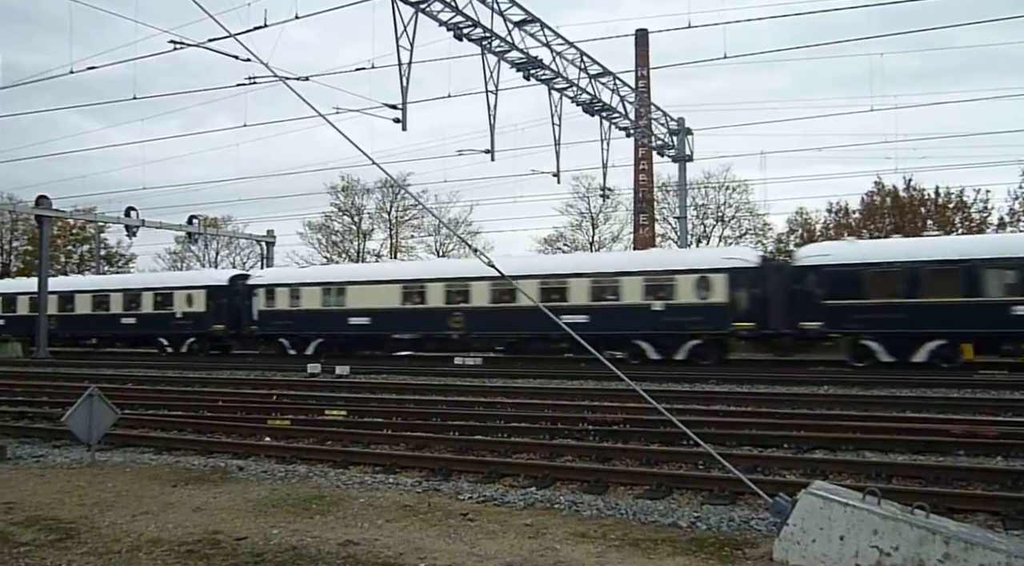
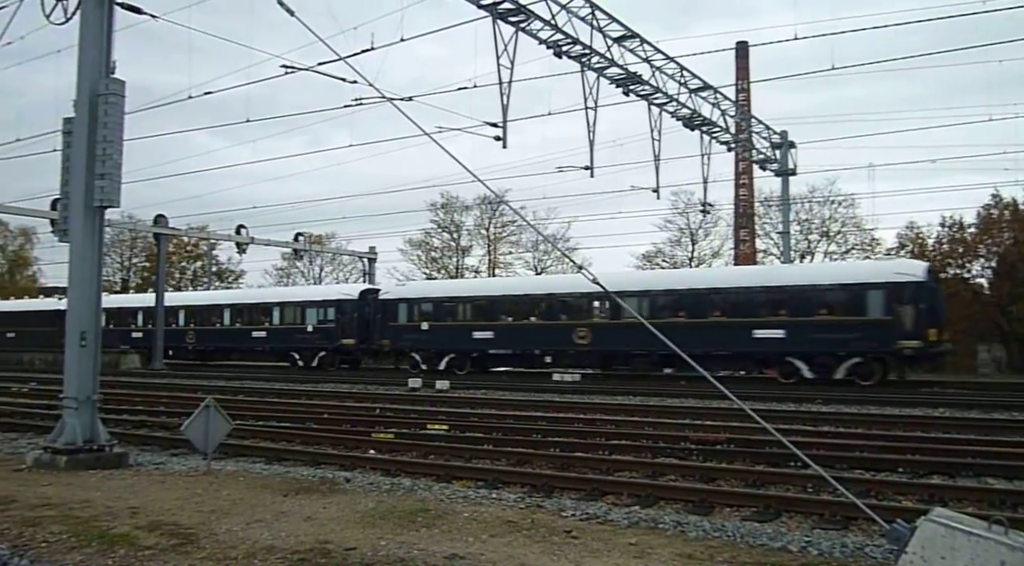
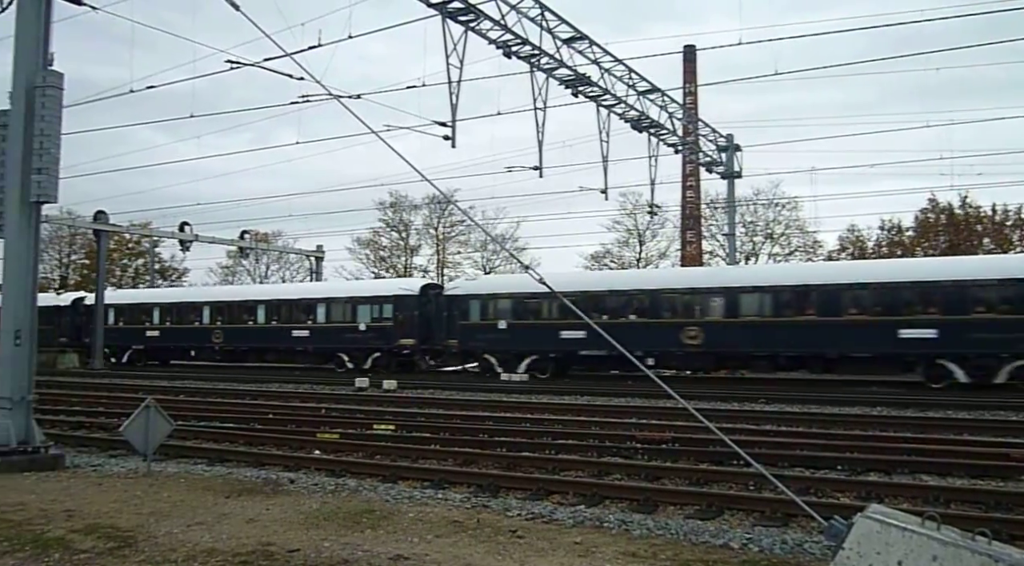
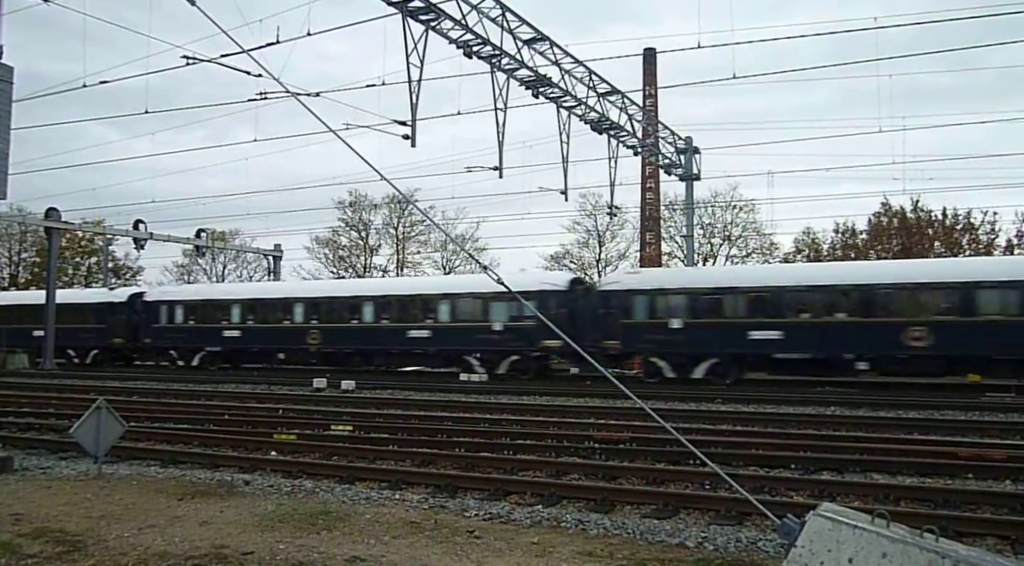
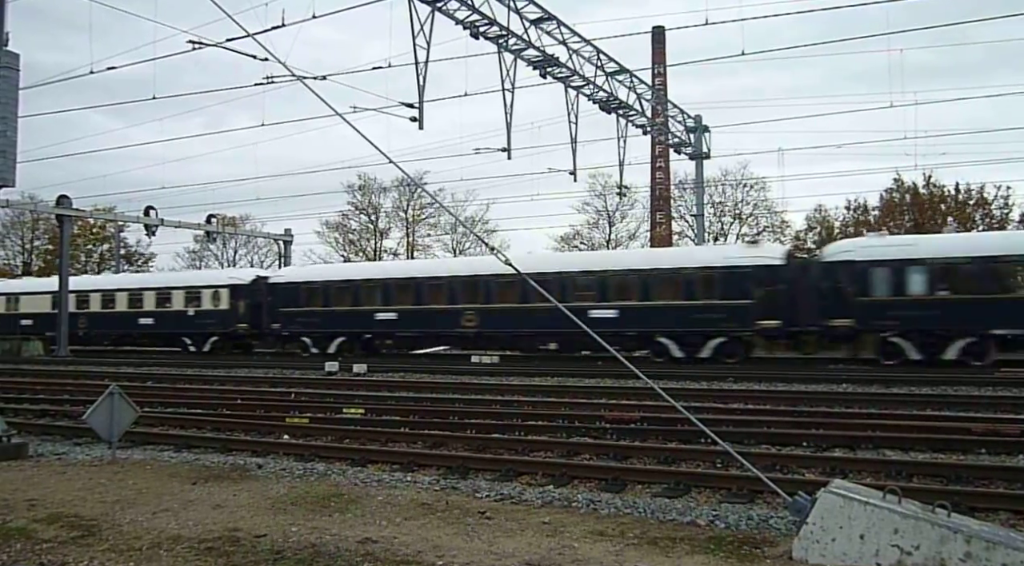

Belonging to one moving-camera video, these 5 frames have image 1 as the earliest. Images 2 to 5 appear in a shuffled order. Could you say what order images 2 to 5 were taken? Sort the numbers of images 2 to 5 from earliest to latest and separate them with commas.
5, 4, 3, 2
